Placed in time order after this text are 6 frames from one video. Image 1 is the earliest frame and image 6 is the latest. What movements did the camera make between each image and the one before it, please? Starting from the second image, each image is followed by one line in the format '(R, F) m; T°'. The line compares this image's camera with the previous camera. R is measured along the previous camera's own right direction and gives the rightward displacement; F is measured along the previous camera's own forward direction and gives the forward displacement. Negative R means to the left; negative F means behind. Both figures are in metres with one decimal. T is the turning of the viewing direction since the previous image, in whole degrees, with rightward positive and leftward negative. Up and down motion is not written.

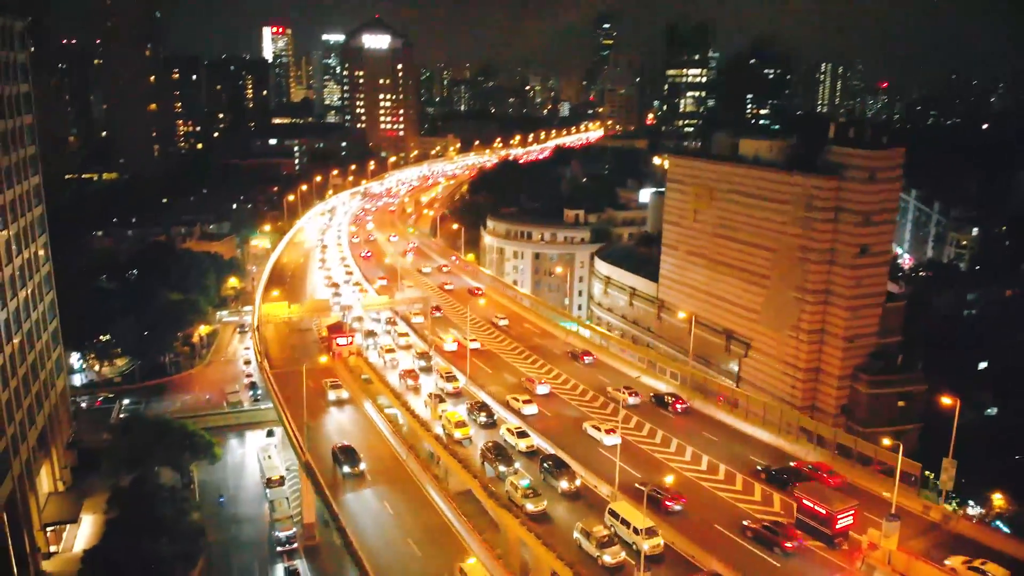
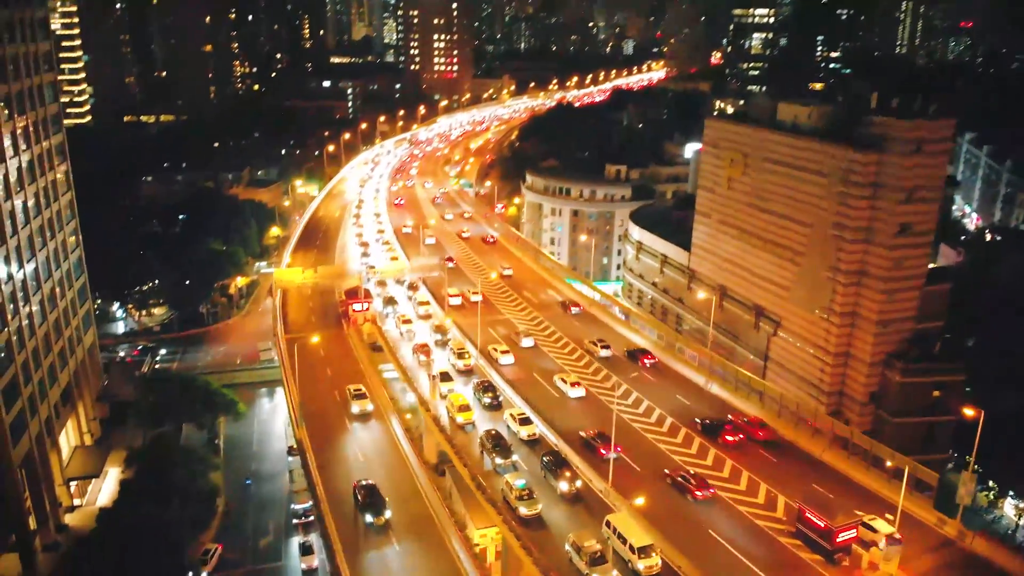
(+2.9, +2.4) m; -4°
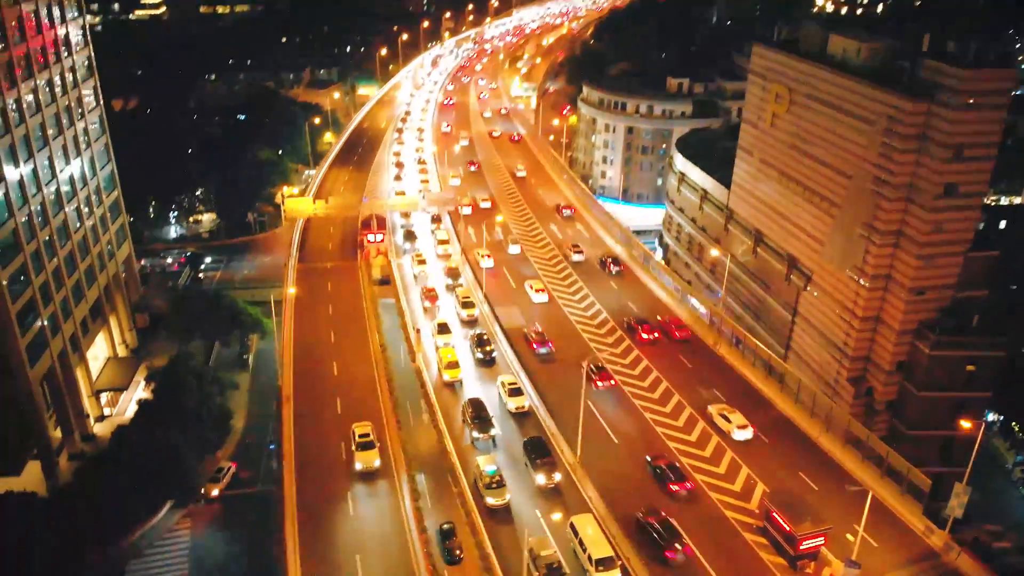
(+4.7, +2.7) m; -5°
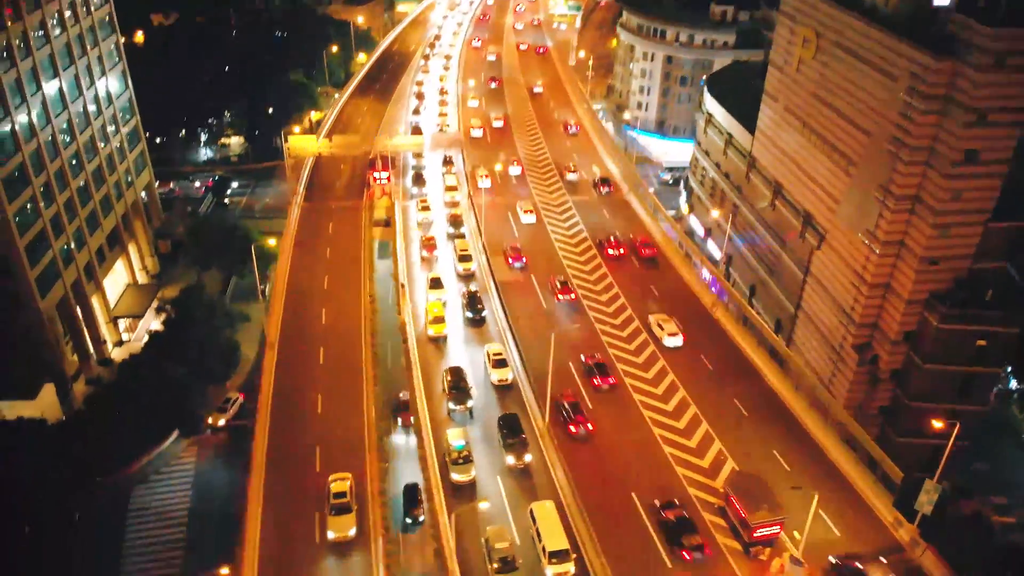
(+3.4, +1.1) m; -3°
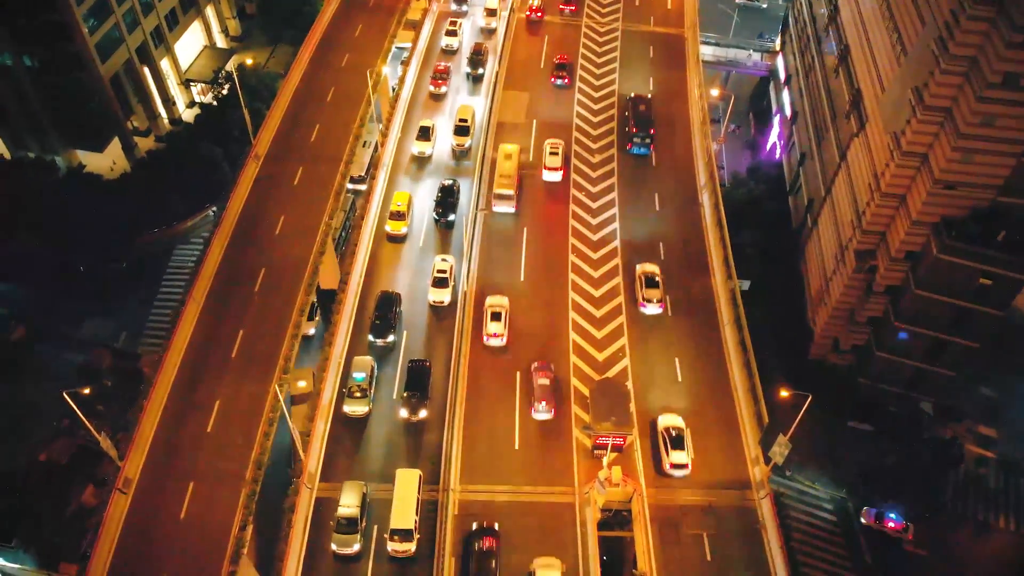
(+9.9, +1.5) m; -10°
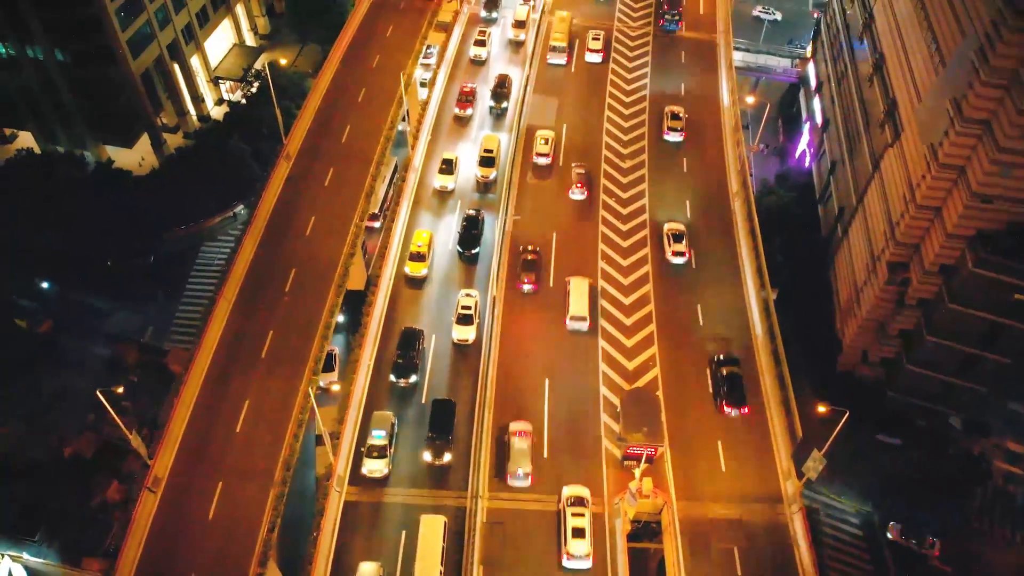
(-0.8, +0.2) m; -1°
